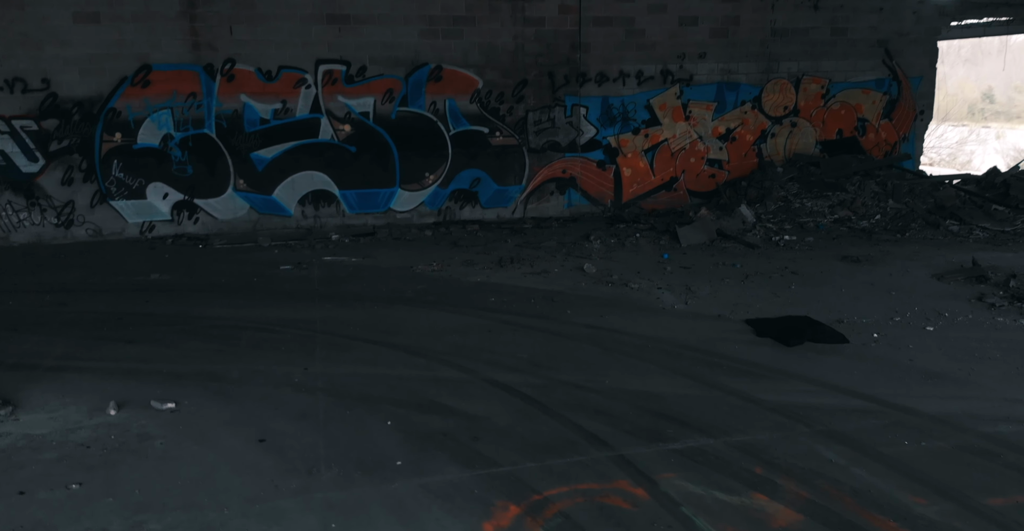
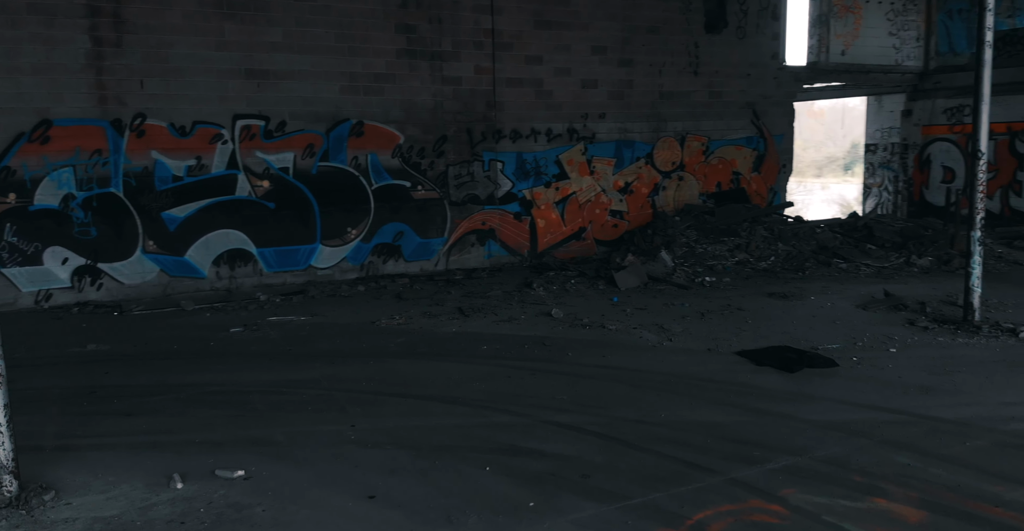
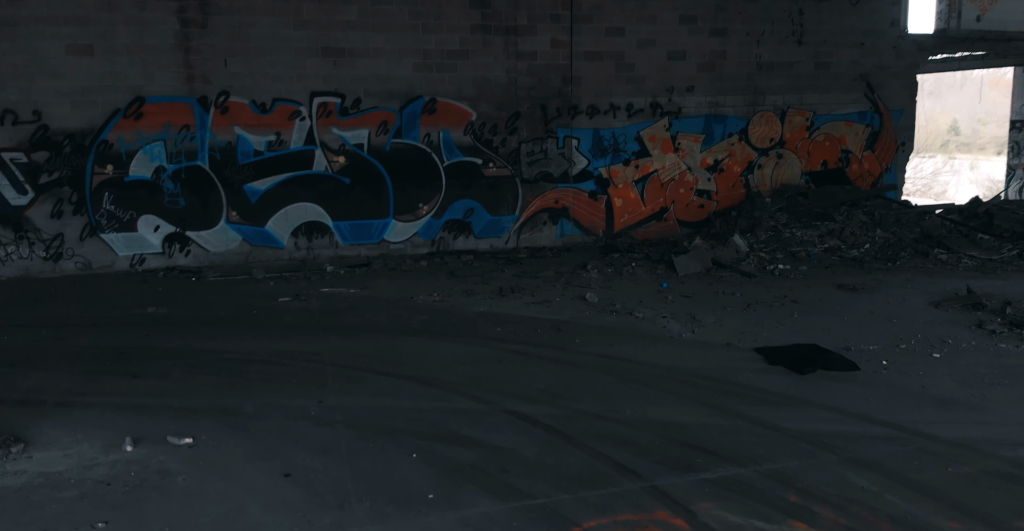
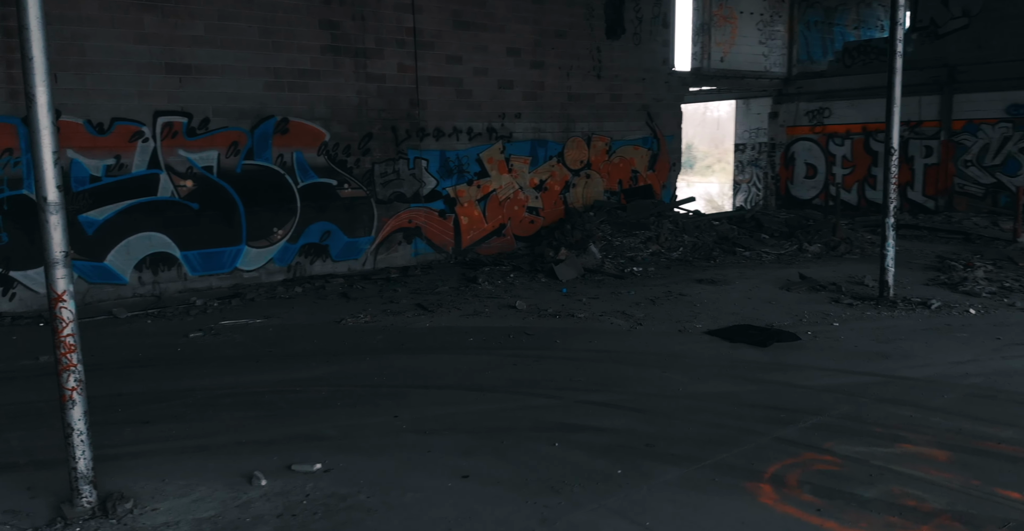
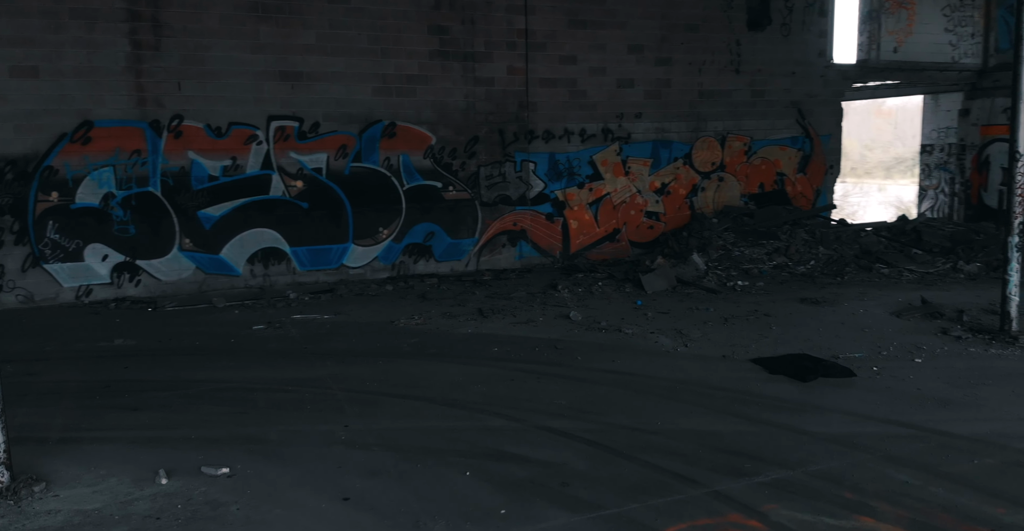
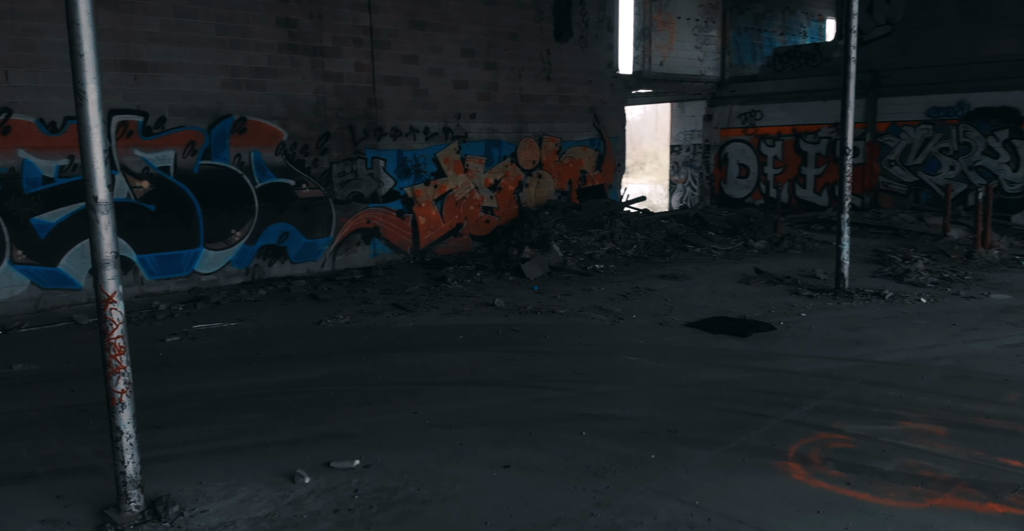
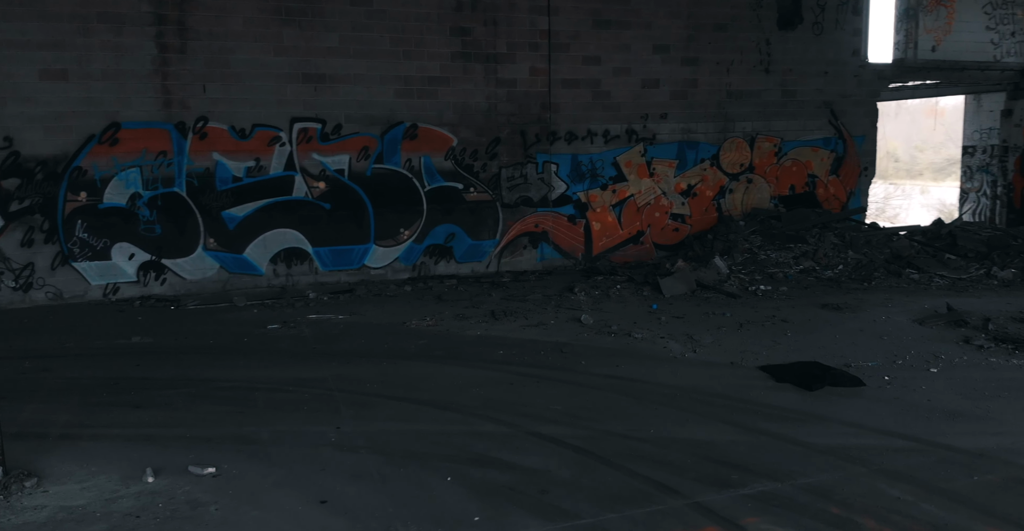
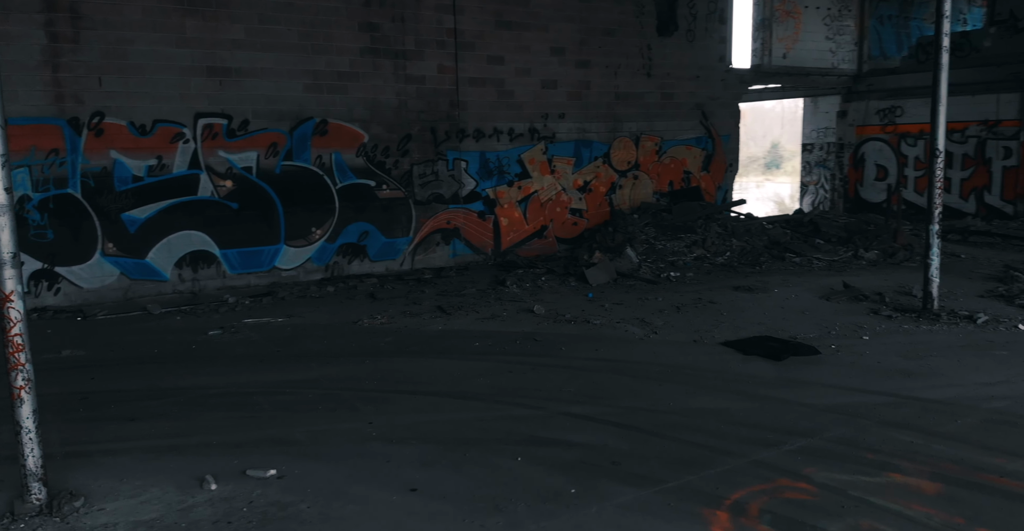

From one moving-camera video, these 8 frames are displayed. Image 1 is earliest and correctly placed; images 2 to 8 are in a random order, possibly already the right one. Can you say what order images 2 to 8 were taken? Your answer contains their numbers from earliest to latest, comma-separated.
3, 7, 5, 2, 8, 4, 6
